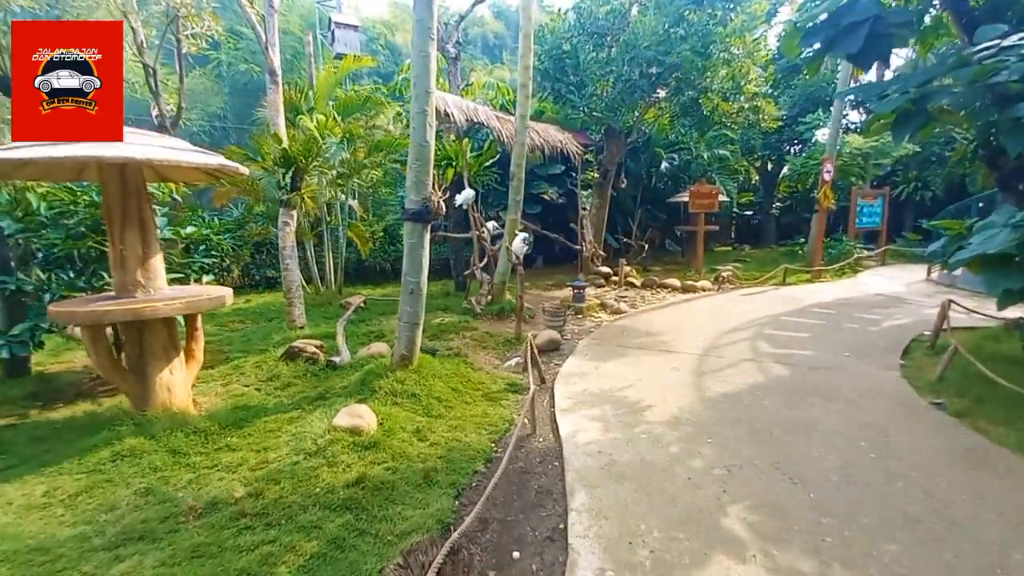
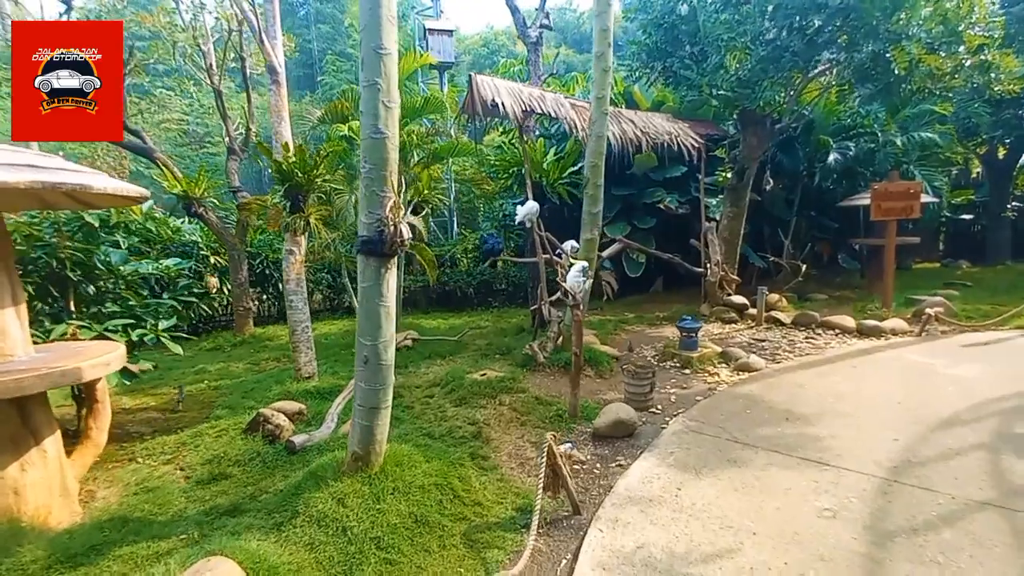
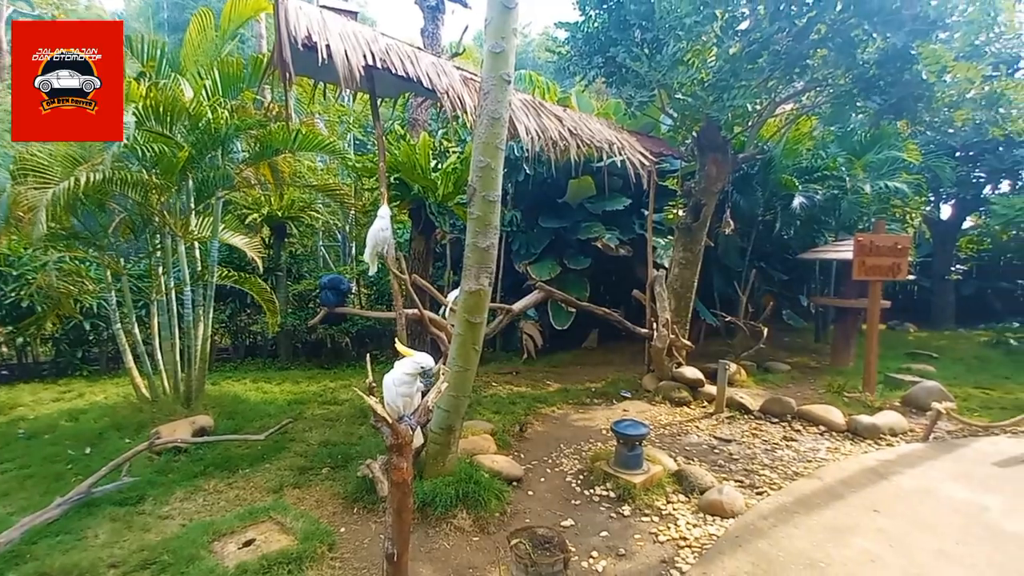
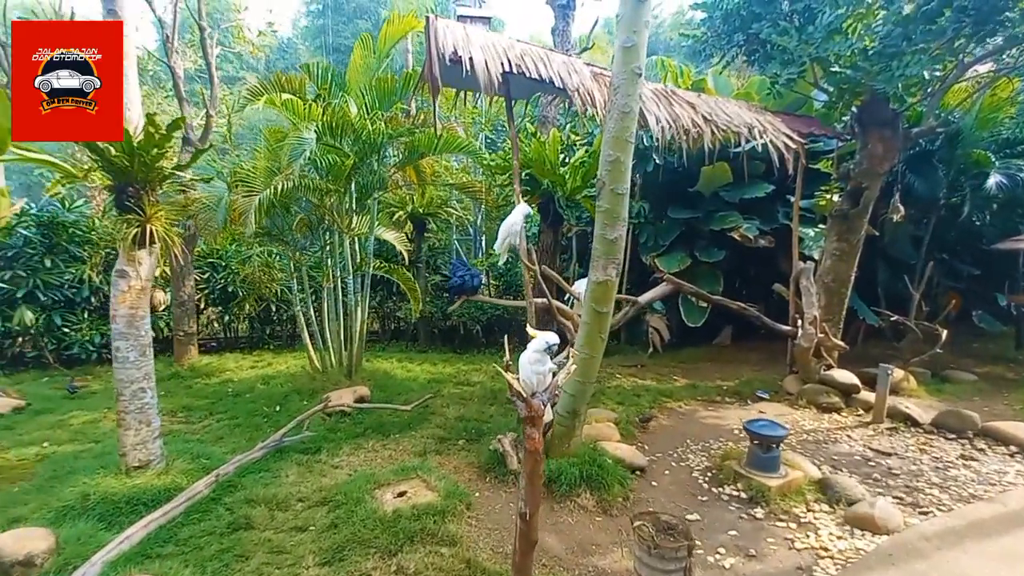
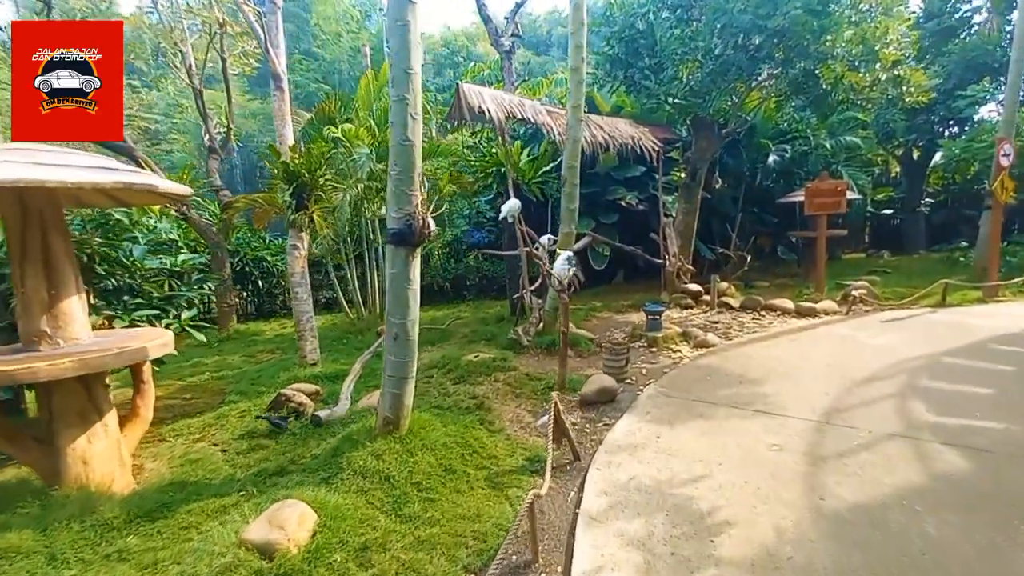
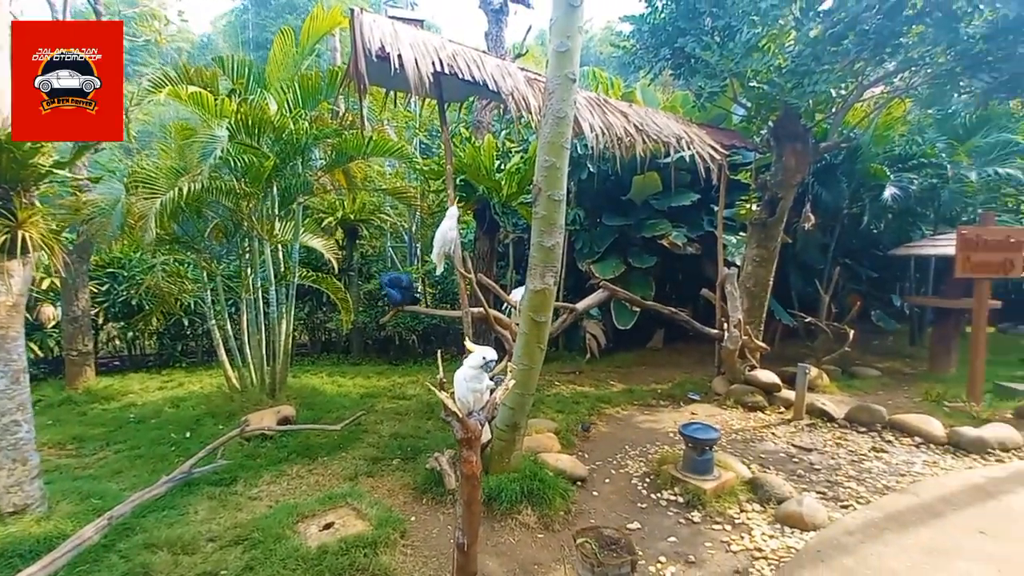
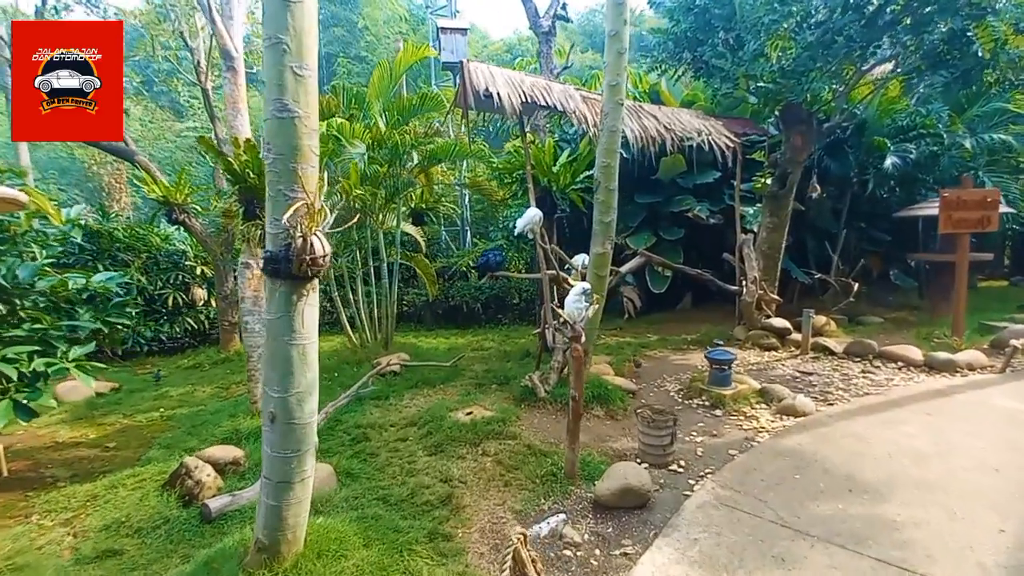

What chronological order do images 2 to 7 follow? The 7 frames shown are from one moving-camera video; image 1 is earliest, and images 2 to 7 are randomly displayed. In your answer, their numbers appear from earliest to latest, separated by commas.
5, 2, 7, 4, 6, 3
